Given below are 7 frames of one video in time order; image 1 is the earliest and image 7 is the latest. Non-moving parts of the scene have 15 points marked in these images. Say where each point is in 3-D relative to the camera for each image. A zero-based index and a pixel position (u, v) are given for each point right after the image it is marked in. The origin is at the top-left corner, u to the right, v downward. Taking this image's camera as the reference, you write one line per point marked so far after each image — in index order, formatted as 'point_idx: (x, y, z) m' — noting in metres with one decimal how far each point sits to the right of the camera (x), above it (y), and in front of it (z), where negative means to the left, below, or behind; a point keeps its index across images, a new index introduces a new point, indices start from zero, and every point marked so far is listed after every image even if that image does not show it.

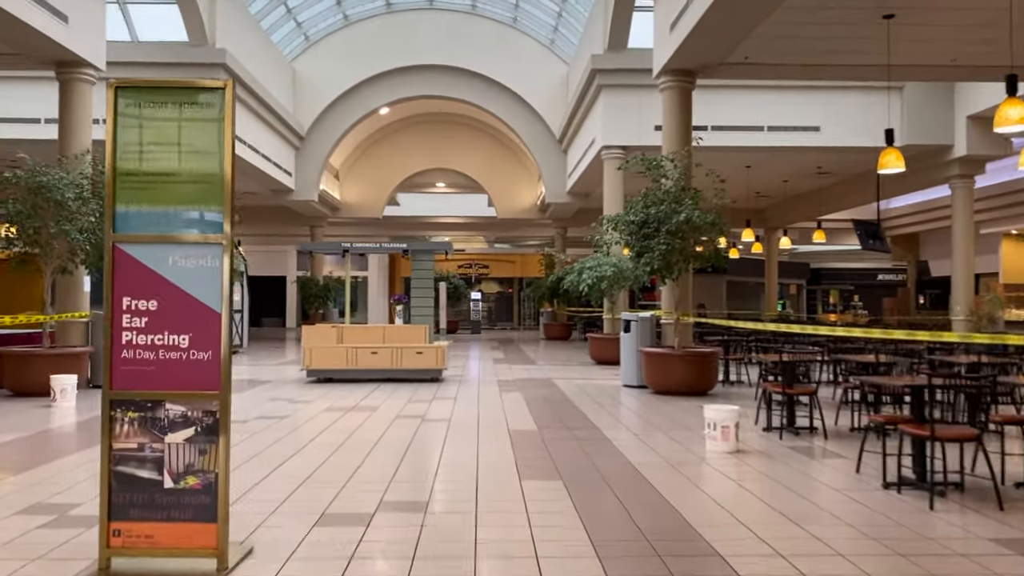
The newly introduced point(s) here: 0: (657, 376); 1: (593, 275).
0: (+2.2, -1.3, +12.1) m
1: (+1.7, +0.3, +17.2) m
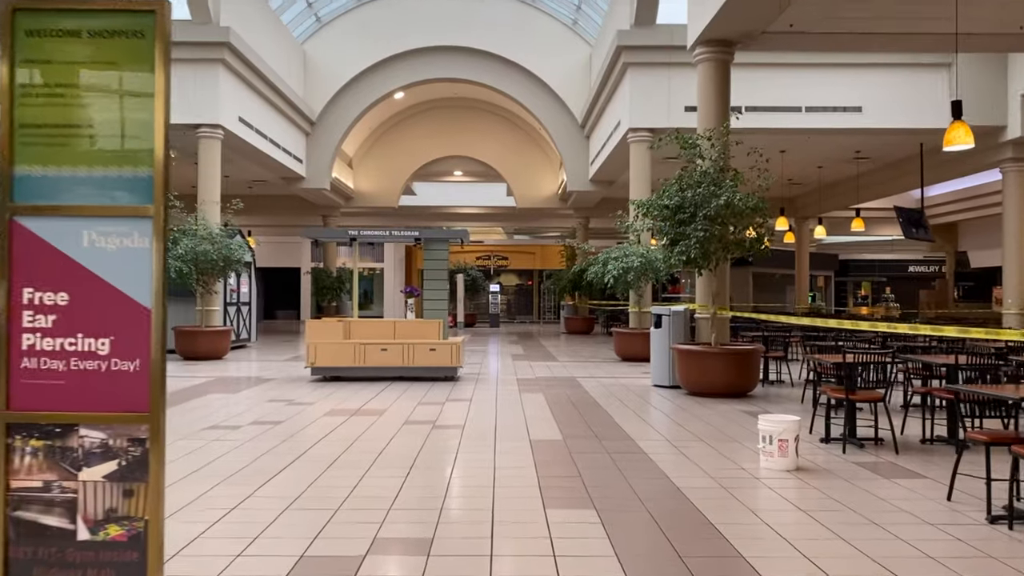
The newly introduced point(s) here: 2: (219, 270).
0: (+2.5, -1.2, +11.1) m
1: (+2.1, +0.5, +16.1) m
2: (-6.1, +0.4, +16.8) m
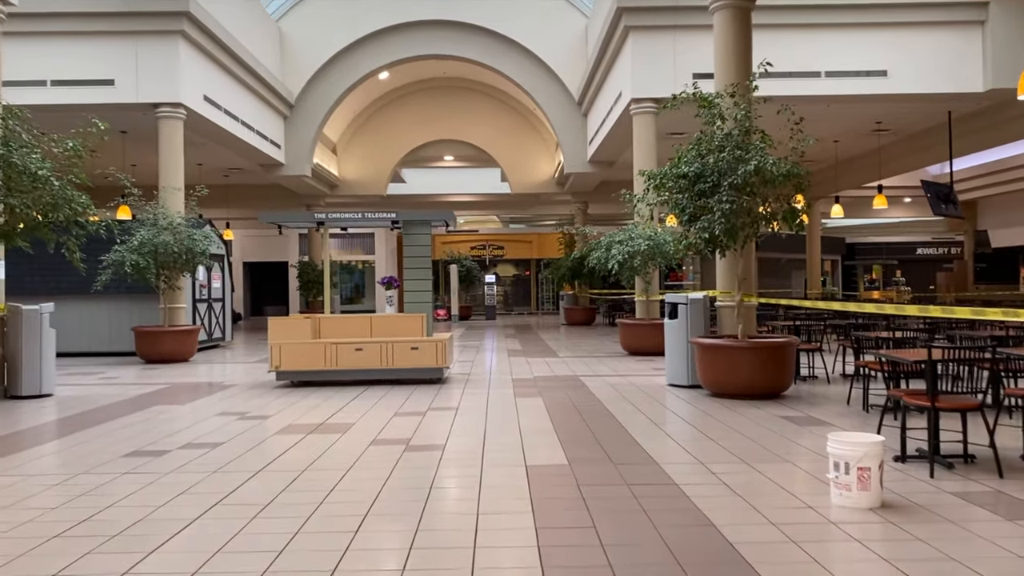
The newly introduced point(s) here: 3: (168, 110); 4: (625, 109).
0: (+2.4, -1.0, +9.5) m
1: (+2.0, +0.7, +14.5) m
2: (-6.2, +0.4, +15.2) m
3: (-6.8, +3.5, +16.0) m
4: (+2.3, +3.7, +16.8) m
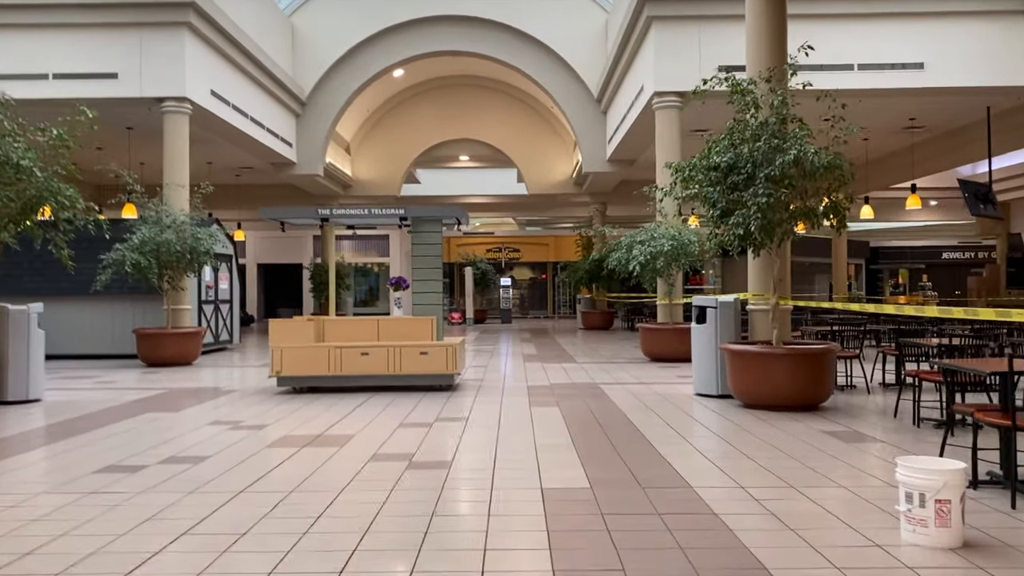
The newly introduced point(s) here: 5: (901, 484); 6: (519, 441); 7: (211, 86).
0: (+2.5, -1.0, +8.7) m
1: (+2.3, +0.6, +13.8) m
2: (-5.9, +0.4, +14.6) m
3: (-6.5, +3.5, +15.5) m
4: (+2.7, +3.6, +16.1) m
5: (+2.0, -1.0, +4.1) m
6: (+0.1, -1.4, +7.4) m
7: (-6.2, +4.2, +16.8) m
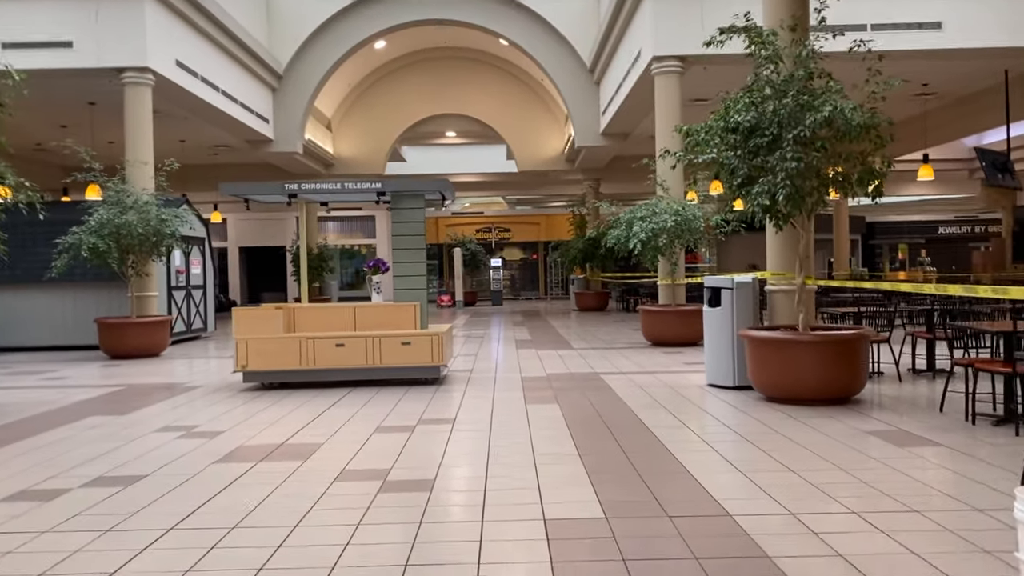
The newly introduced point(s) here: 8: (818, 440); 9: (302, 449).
0: (+2.5, -0.8, +7.8) m
1: (+2.1, +1.0, +12.8) m
2: (-6.1, +0.7, +13.5) m
3: (-6.7, +3.8, +14.3) m
4: (+2.4, +4.0, +15.0) m
5: (+1.9, -0.9, +3.1) m
6: (0.0, -1.2, +6.4) m
7: (-6.5, +4.5, +15.6) m
8: (+2.4, -1.2, +6.4) m
9: (-1.6, -1.2, +6.1) m
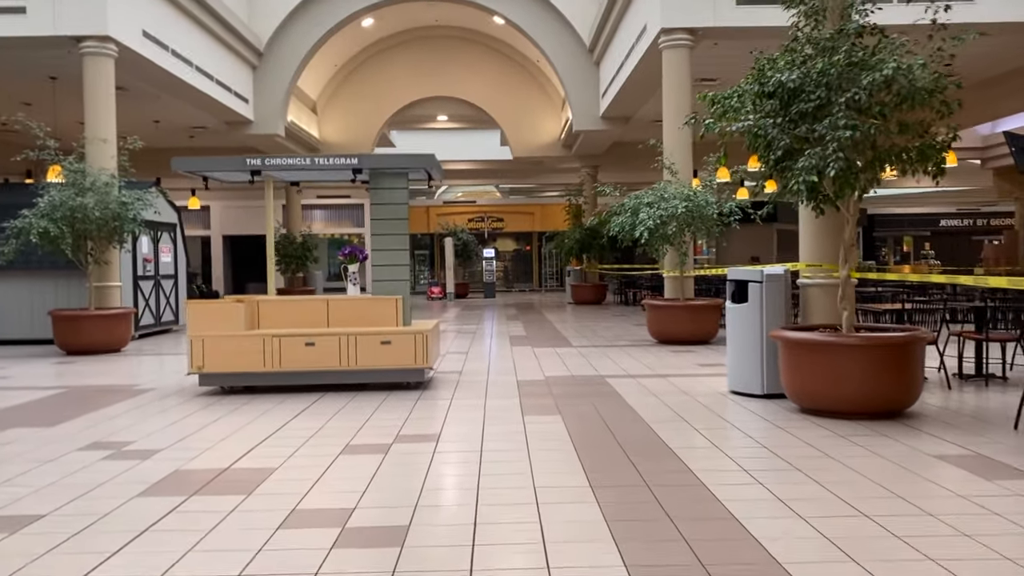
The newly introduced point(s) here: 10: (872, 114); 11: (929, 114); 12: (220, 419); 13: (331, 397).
0: (+2.4, -0.8, +6.7) m
1: (+2.1, +1.1, +11.7) m
2: (-6.1, +0.8, +12.3) m
3: (-6.8, +3.9, +13.1) m
4: (+2.4, +4.2, +13.8) m
5: (+1.9, -0.9, +2.0) m
6: (0.0, -1.2, +5.2) m
7: (-6.6, +4.7, +14.4) m
8: (+2.4, -1.2, +5.3) m
9: (-1.6, -1.2, +5.0) m
10: (+2.6, +1.3, +5.8) m
11: (+3.1, +1.3, +6.1) m
12: (-2.5, -1.1, +7.0) m
13: (-1.8, -1.1, +7.9) m
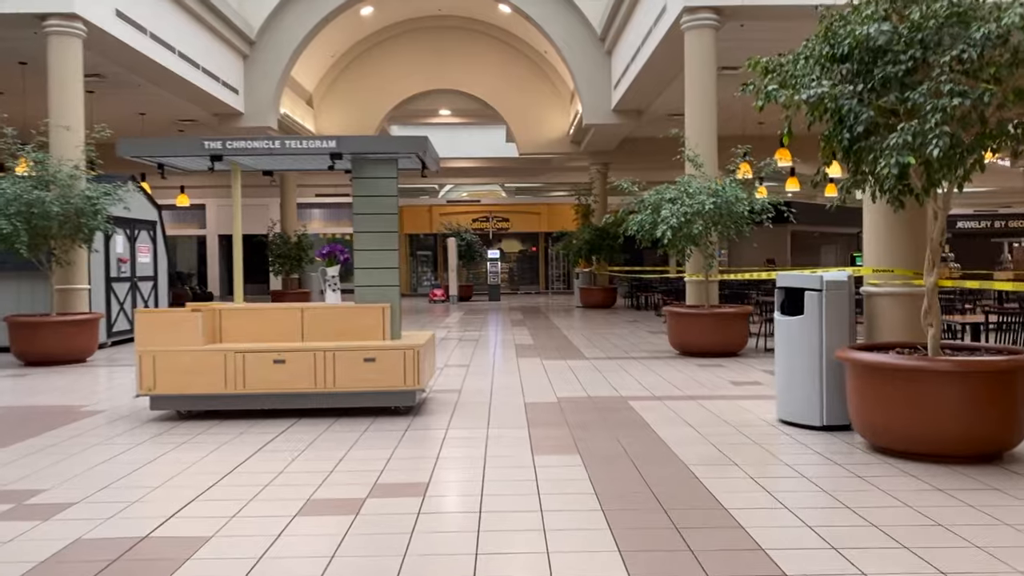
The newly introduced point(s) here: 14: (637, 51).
0: (+2.5, -0.8, +5.4) m
1: (+2.1, +1.0, +10.4) m
2: (-6.0, +0.8, +11.1) m
3: (-6.7, +3.9, +11.9) m
4: (+2.5, +4.1, +12.6) m
5: (+2.0, -1.0, +0.7) m
6: (0.0, -1.3, +4.0) m
7: (-6.4, +4.6, +13.2) m
8: (+2.4, -1.2, +4.0) m
9: (-1.6, -1.2, +3.7) m
10: (+2.6, +1.2, +4.6) m
11: (+3.2, +1.2, +4.9) m
12: (-2.5, -1.2, +5.8) m
13: (-1.7, -1.1, +6.6) m
14: (+2.4, +4.6, +15.6) m
